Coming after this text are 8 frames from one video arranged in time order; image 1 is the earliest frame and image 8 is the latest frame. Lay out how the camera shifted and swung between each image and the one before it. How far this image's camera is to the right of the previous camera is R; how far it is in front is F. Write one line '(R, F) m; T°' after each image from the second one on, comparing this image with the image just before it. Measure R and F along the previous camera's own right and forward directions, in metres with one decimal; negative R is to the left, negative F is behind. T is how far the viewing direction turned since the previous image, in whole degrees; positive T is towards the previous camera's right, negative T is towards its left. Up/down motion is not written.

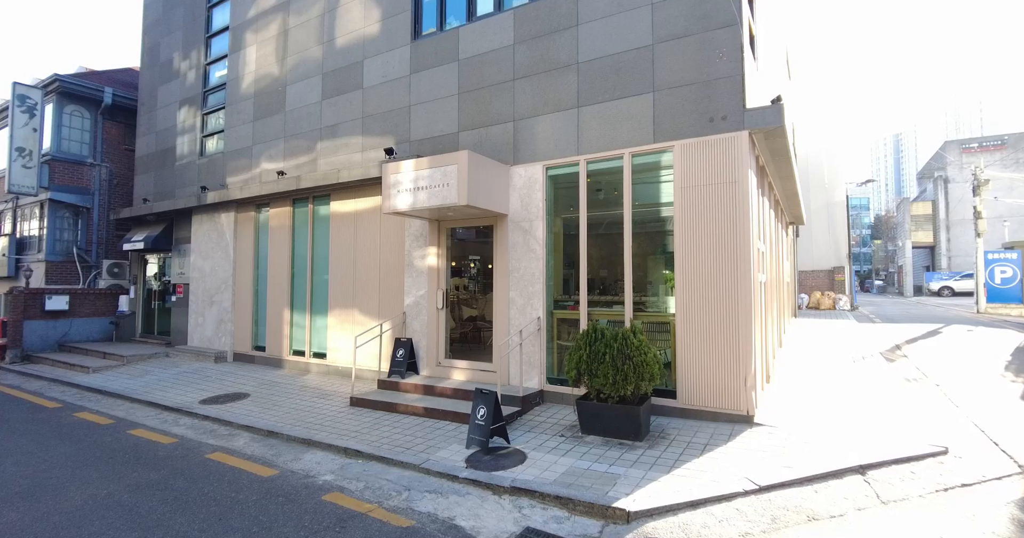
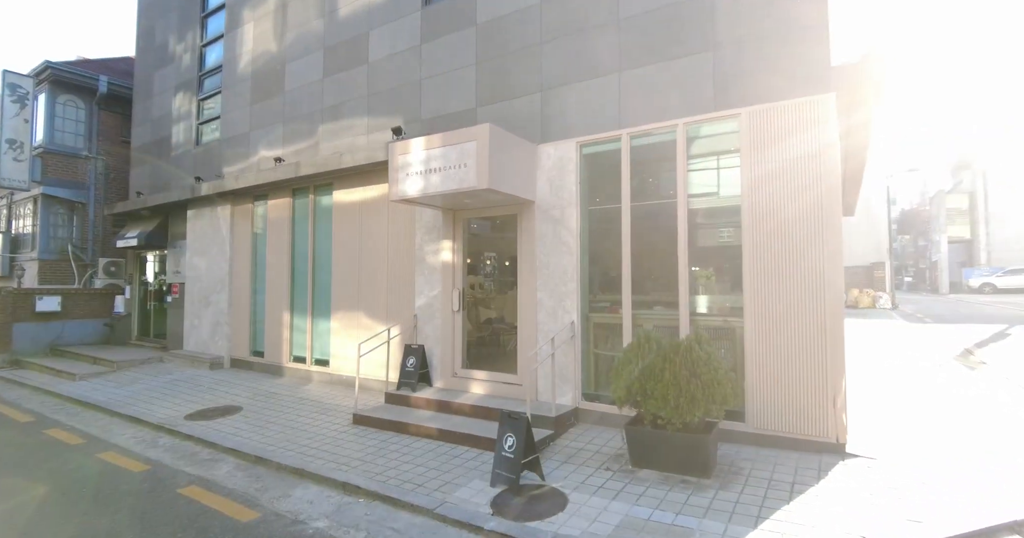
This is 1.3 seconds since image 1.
(-0.2, +1.0) m; -1°
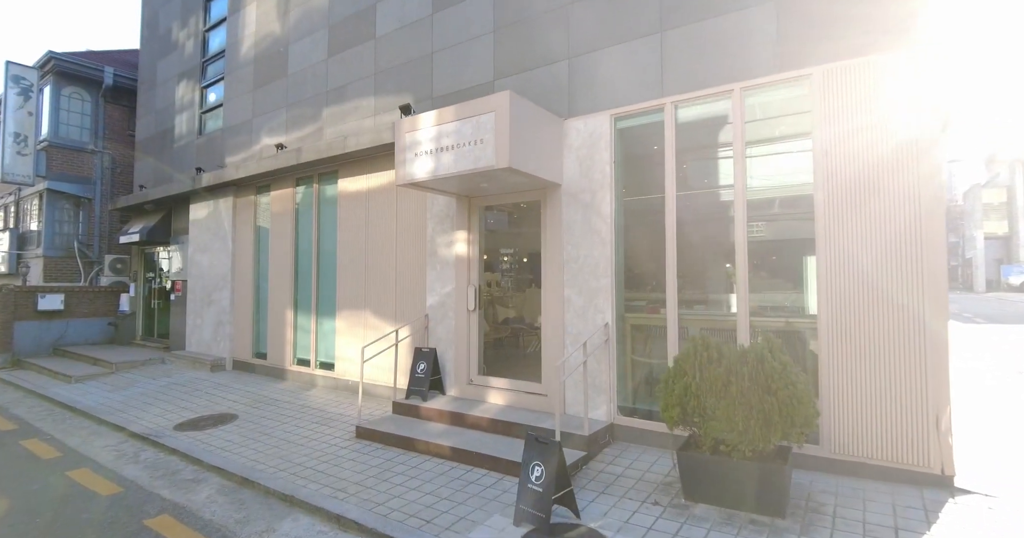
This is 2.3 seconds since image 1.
(-0.1, +0.8) m; -2°
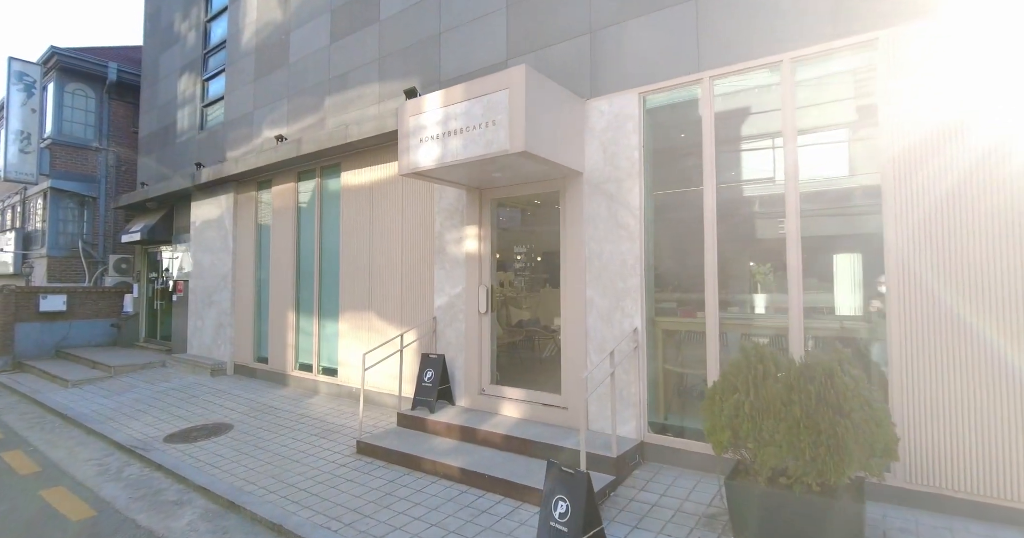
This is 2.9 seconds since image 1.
(0.0, +0.5) m; -1°
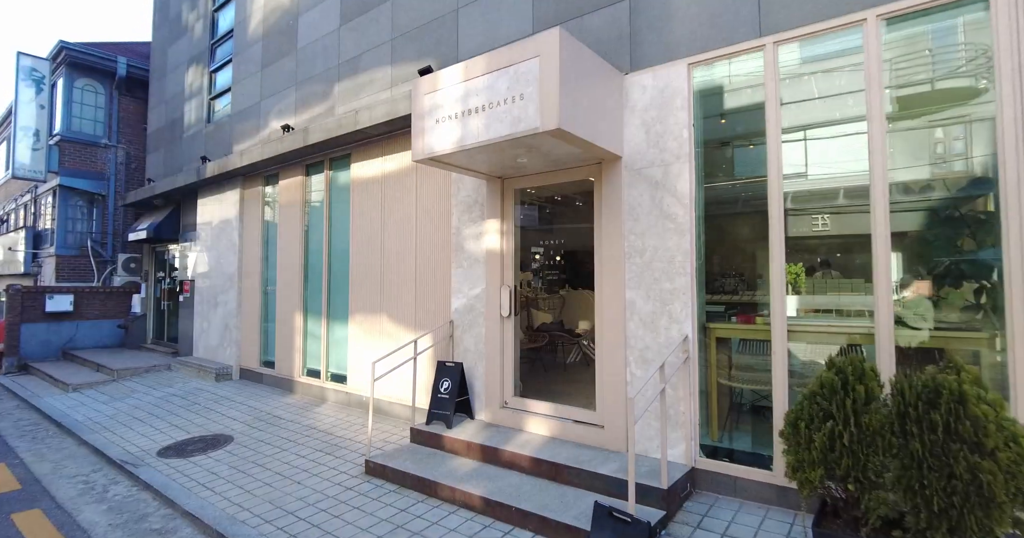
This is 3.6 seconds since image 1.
(-0.1, +0.6) m; -2°
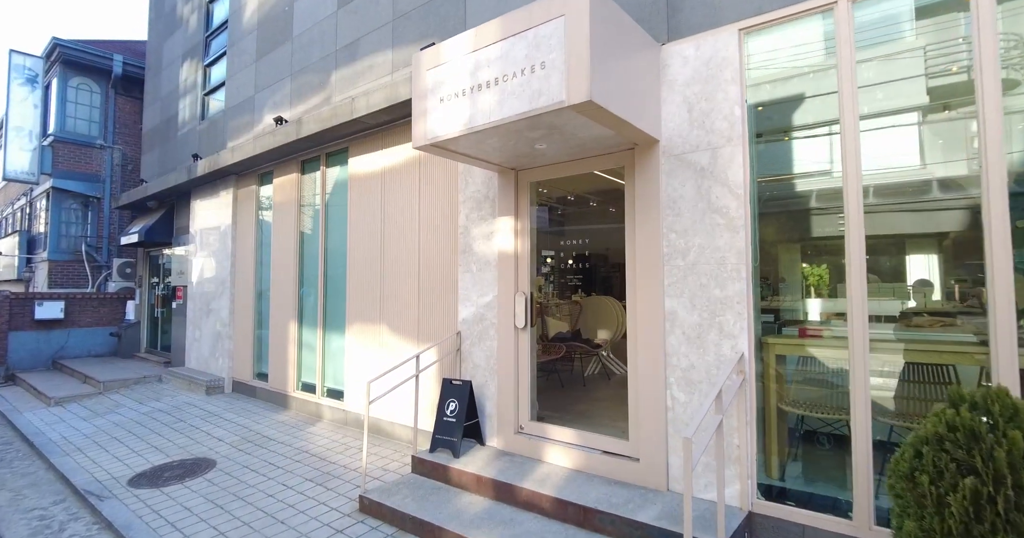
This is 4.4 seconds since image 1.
(-0.1, +0.6) m; -1°
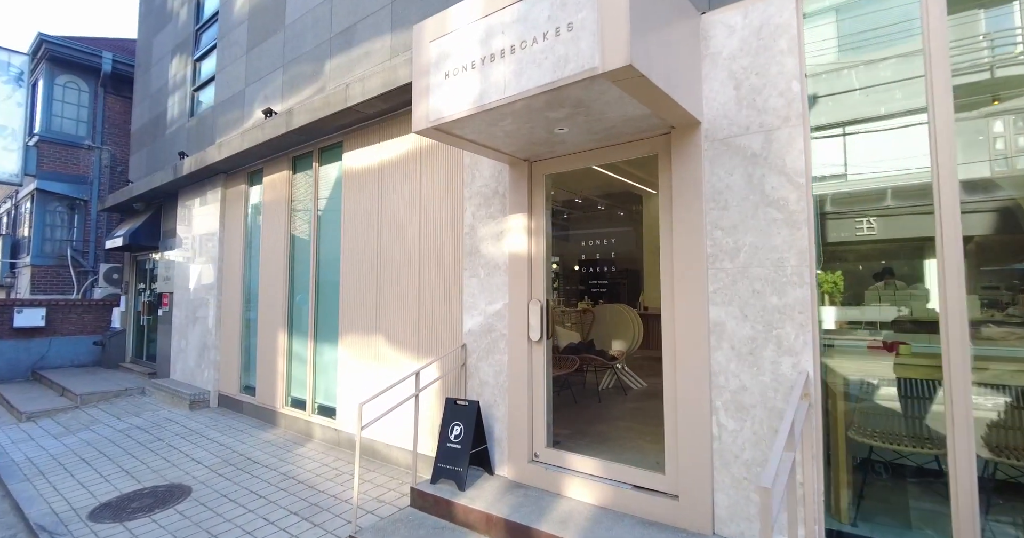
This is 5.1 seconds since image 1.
(-0.1, +0.5) m; 0°
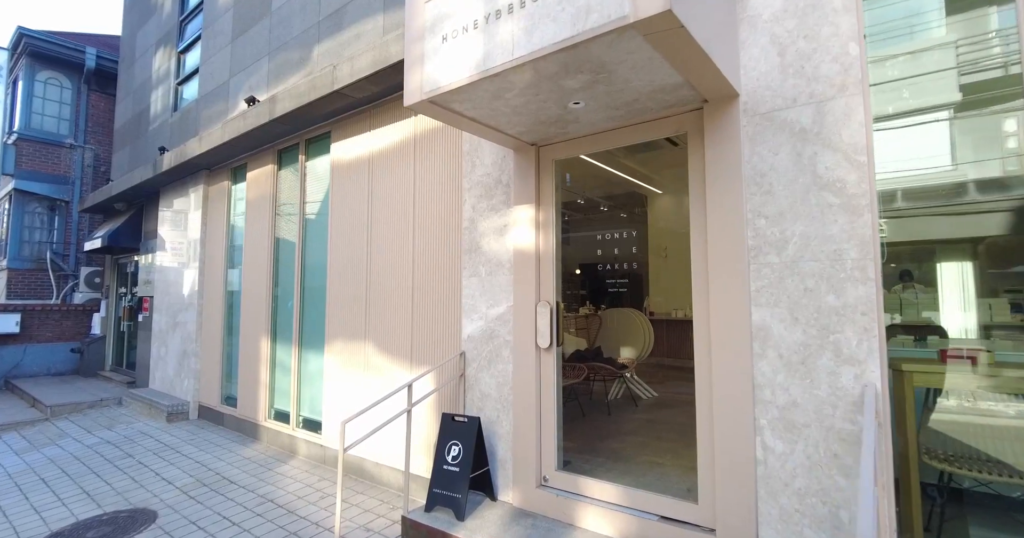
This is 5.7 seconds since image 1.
(-0.1, +0.4) m; 0°
